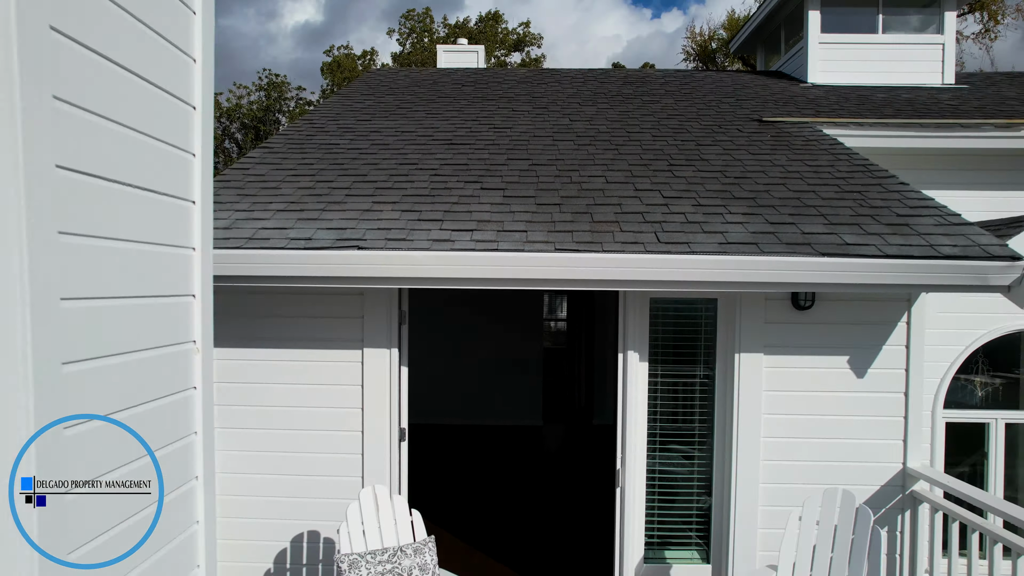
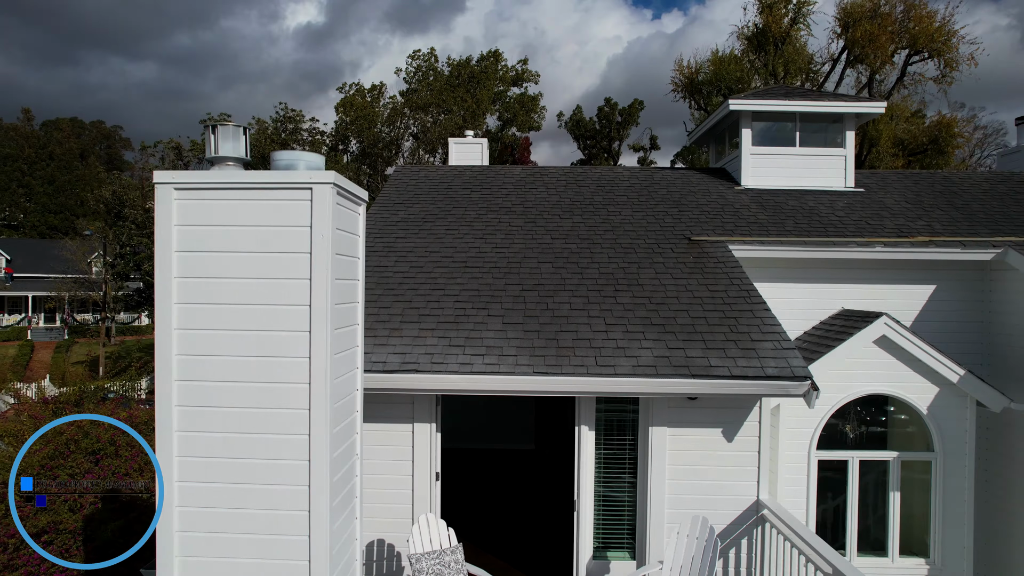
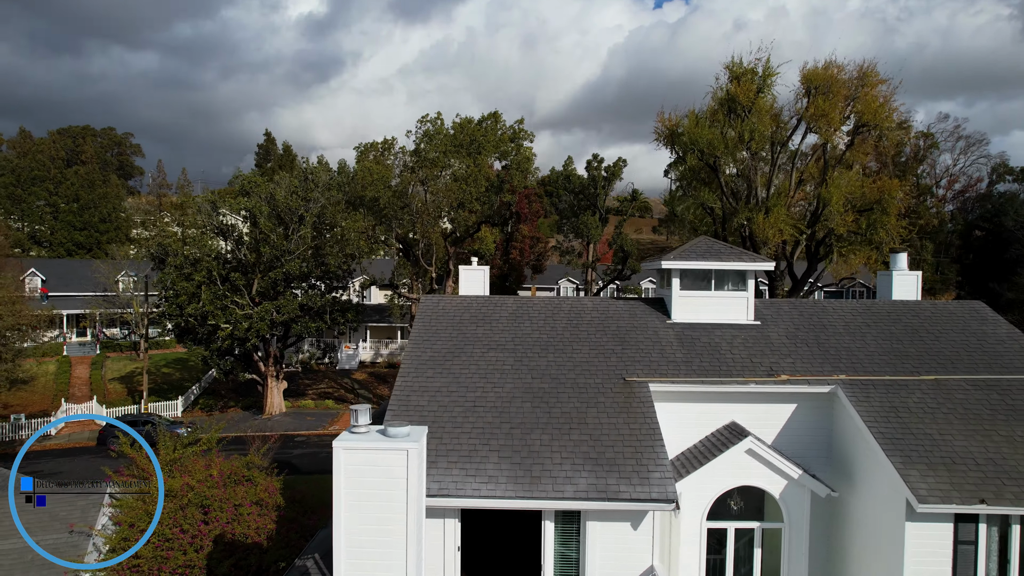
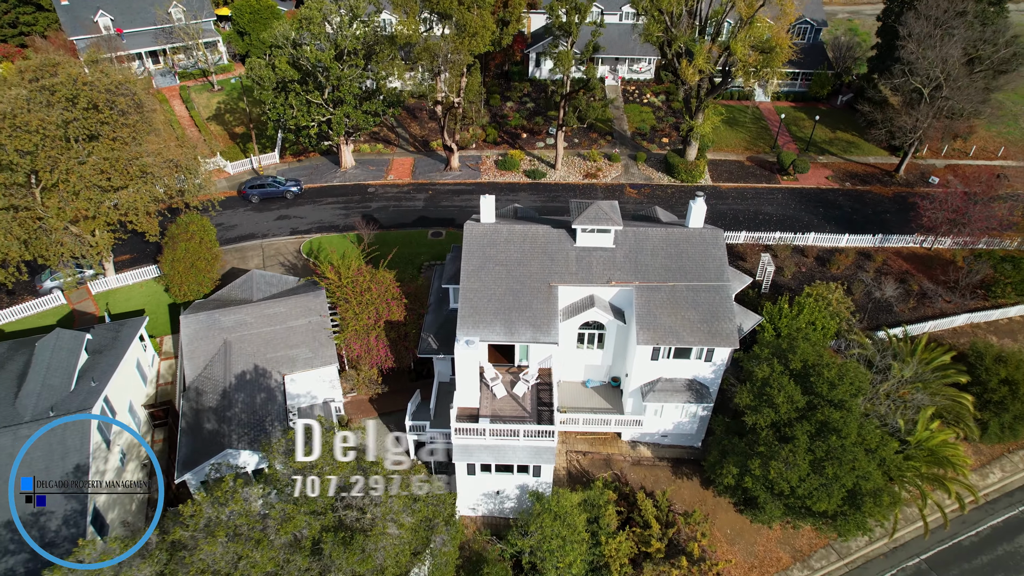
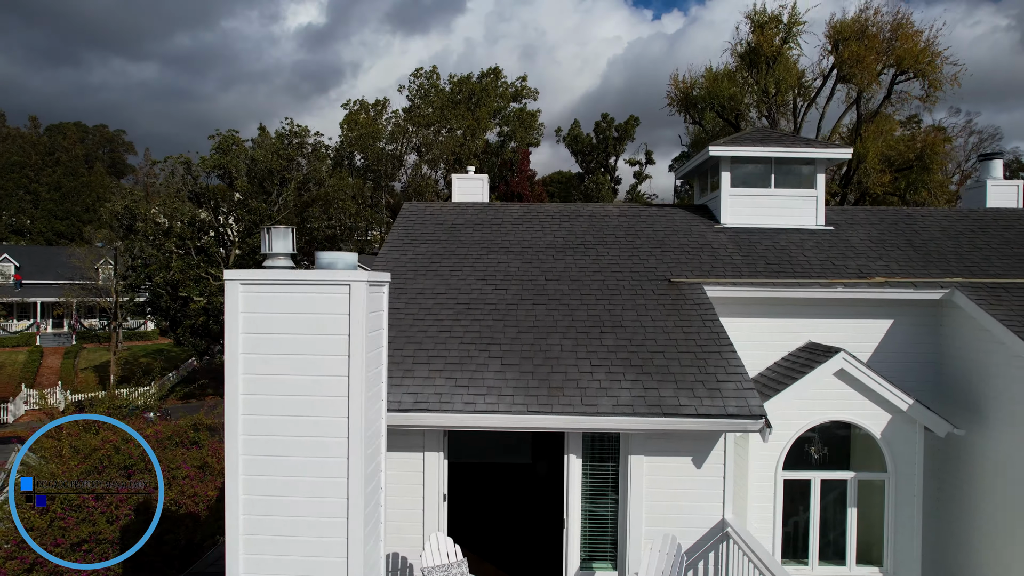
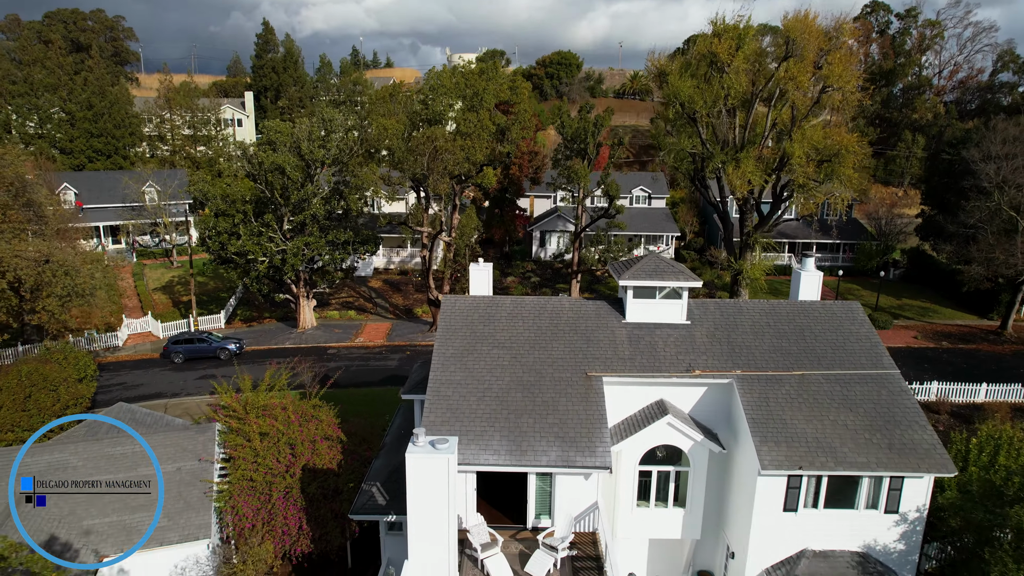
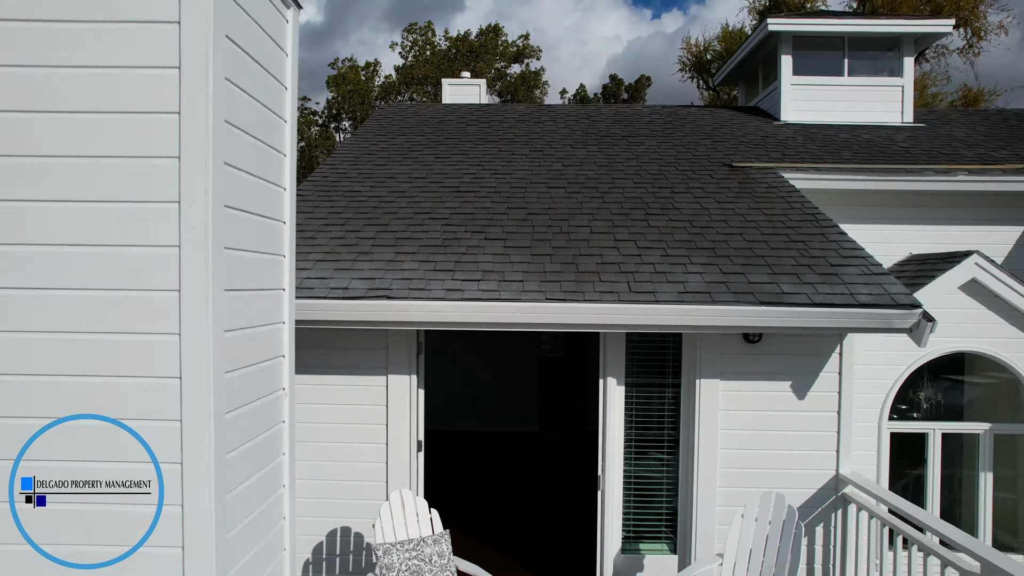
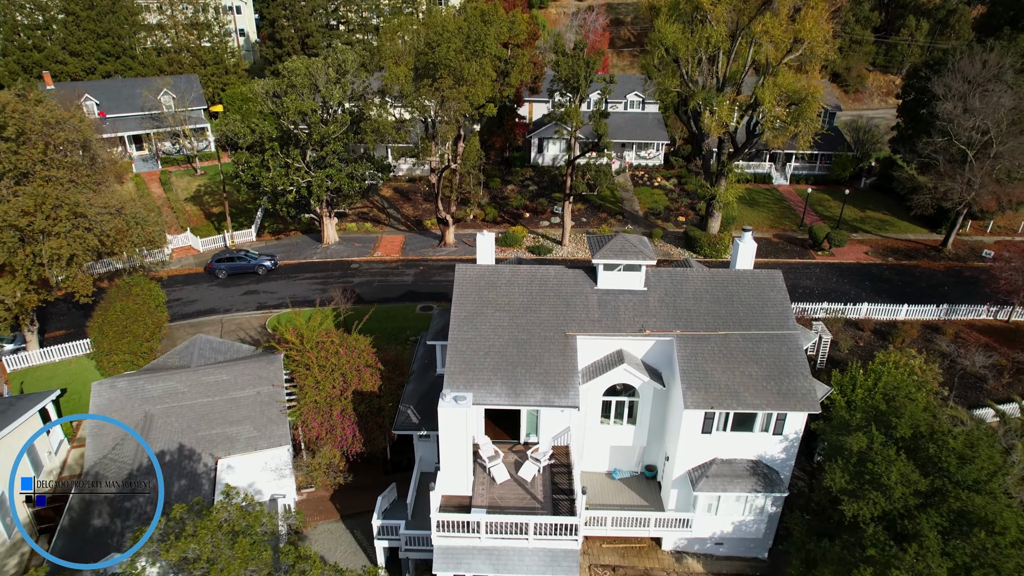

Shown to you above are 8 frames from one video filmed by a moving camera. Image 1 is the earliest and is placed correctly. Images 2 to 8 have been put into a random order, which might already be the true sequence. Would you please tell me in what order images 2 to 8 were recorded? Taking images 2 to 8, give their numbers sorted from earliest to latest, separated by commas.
7, 2, 5, 3, 6, 8, 4
